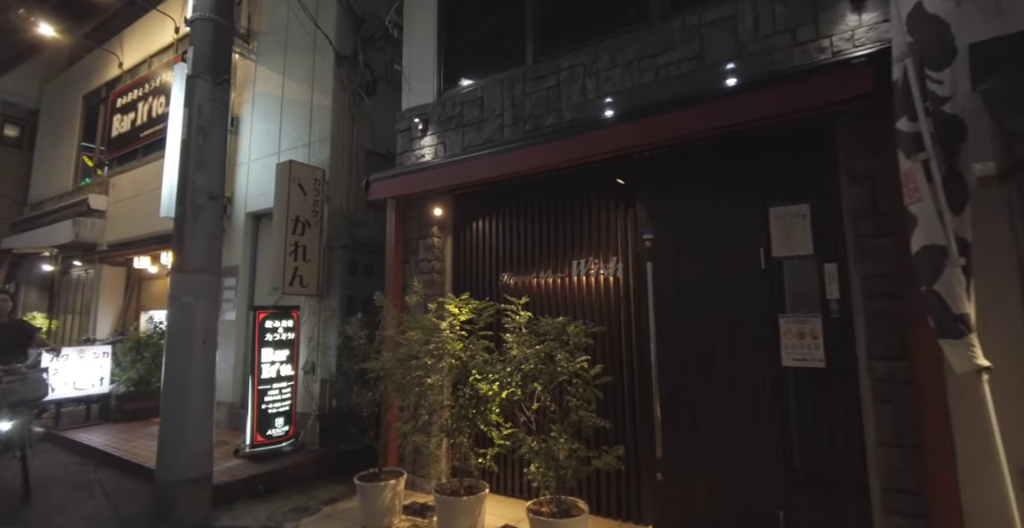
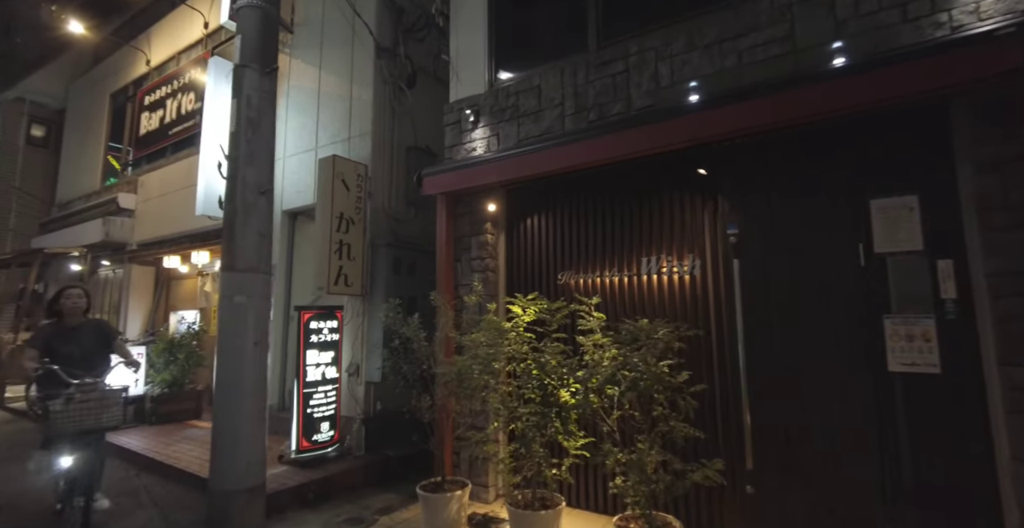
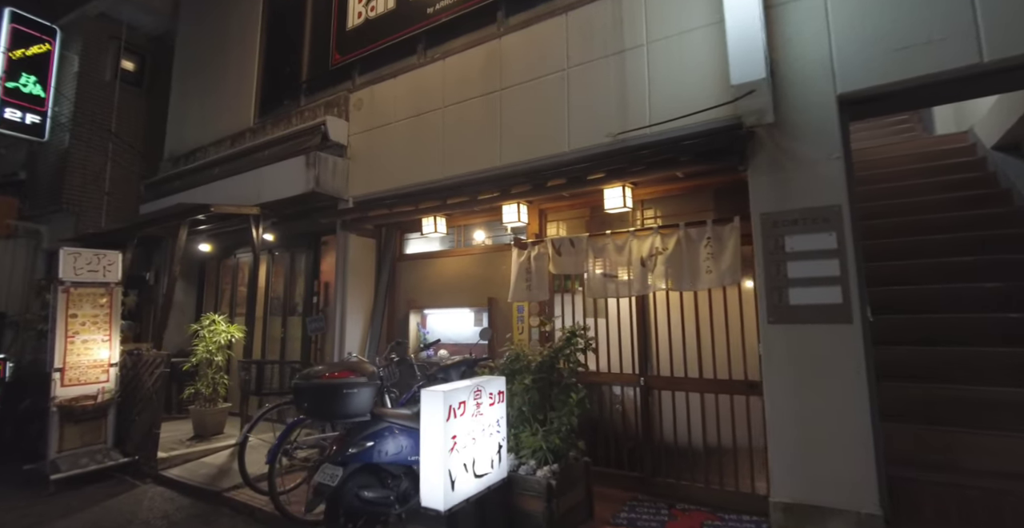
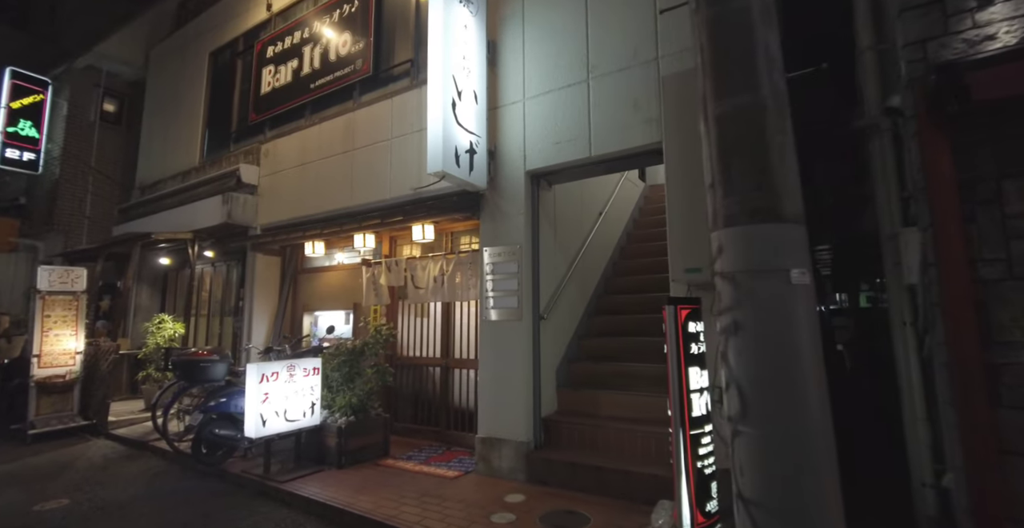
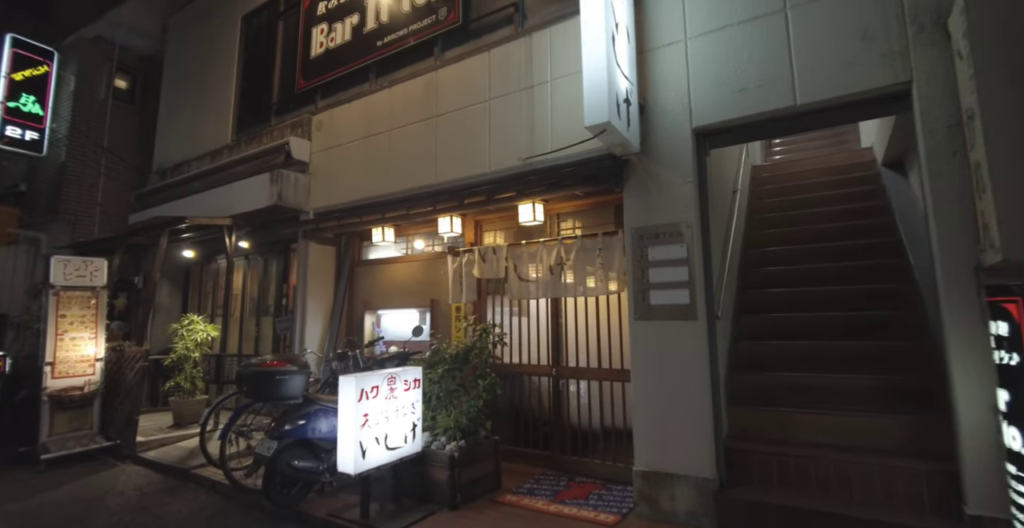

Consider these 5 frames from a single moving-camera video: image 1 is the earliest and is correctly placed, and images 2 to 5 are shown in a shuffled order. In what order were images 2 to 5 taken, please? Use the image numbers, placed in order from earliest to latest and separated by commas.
2, 4, 5, 3
